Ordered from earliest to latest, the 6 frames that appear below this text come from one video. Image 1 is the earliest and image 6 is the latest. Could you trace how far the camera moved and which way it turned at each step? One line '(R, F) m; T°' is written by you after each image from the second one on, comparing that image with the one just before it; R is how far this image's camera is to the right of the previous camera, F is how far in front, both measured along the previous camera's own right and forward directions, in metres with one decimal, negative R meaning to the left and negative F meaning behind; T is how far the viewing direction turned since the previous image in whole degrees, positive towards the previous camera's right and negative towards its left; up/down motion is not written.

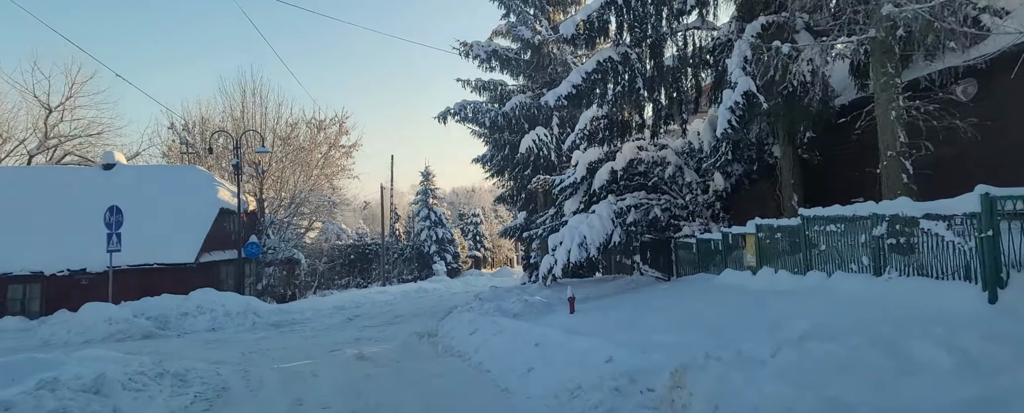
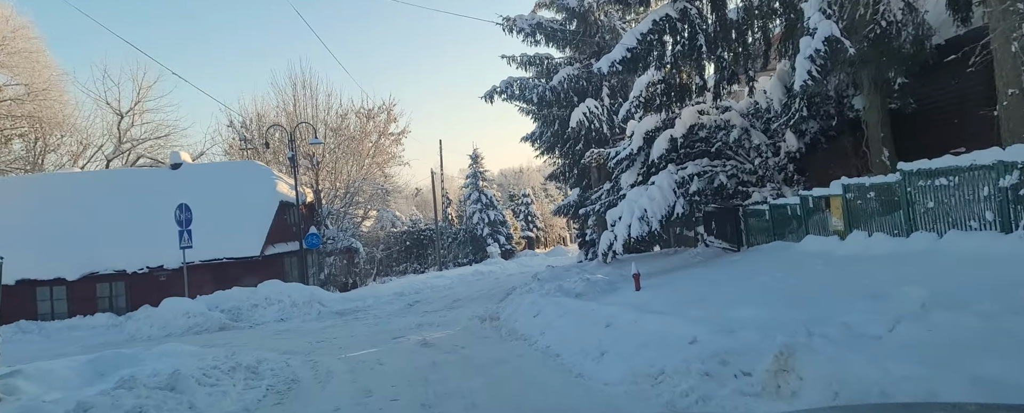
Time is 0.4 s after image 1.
(-0.2, +0.4) m; -4°
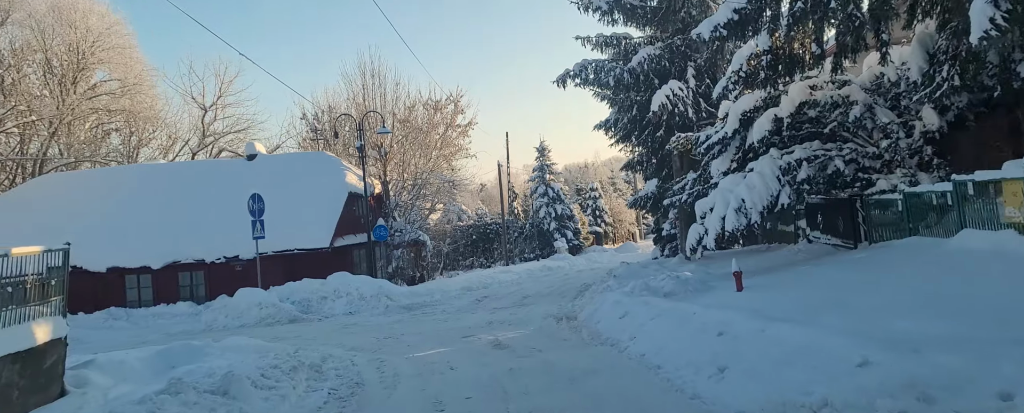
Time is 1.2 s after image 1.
(-0.3, +1.2) m; -5°
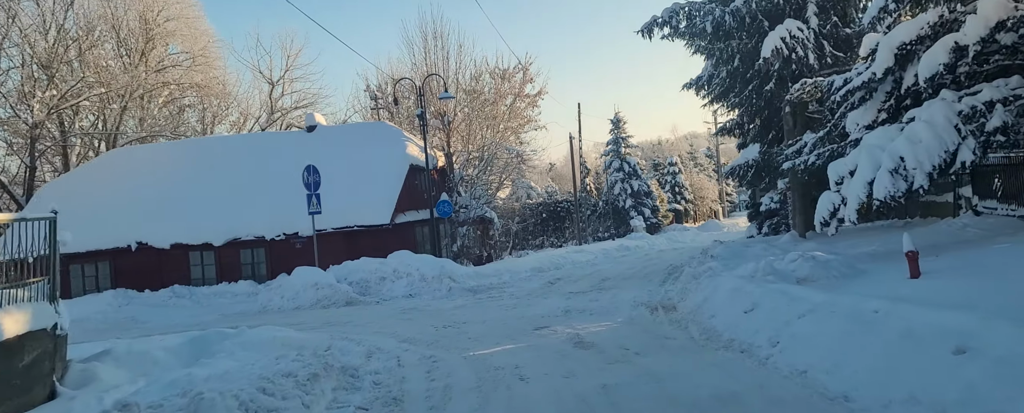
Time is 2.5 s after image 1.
(-0.2, +2.6) m; -6°
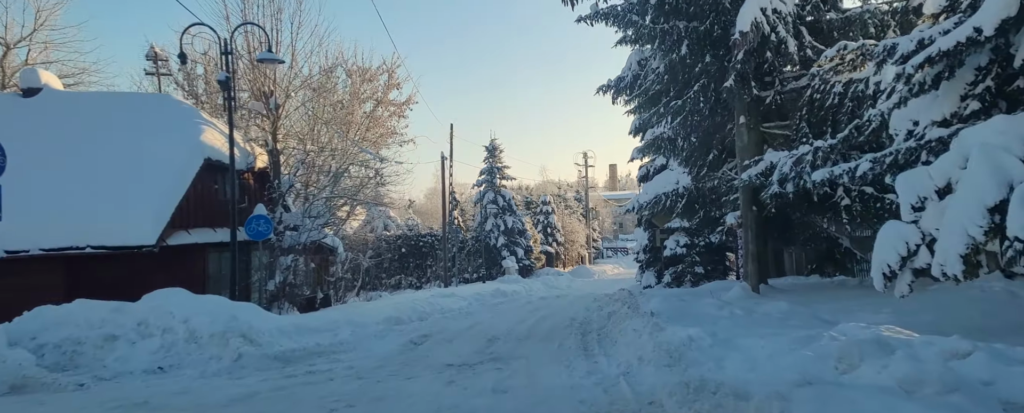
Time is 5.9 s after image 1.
(+0.1, +6.0) m; +11°
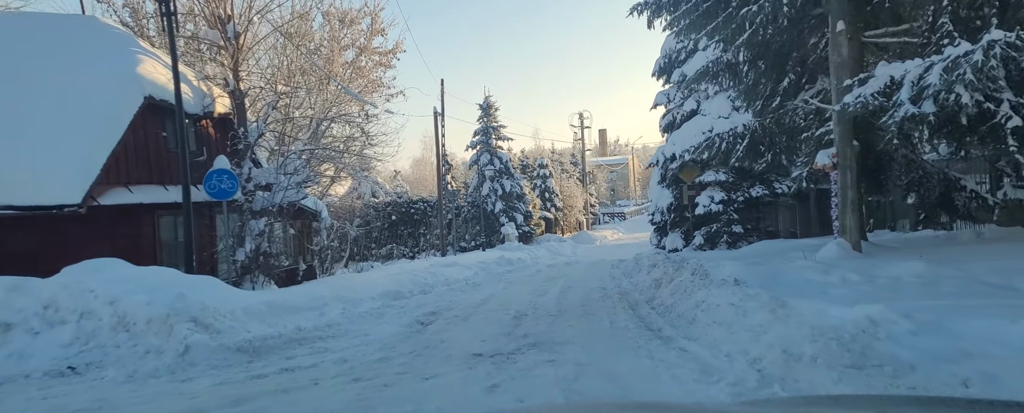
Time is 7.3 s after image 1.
(-0.7, +3.1) m; +1°
